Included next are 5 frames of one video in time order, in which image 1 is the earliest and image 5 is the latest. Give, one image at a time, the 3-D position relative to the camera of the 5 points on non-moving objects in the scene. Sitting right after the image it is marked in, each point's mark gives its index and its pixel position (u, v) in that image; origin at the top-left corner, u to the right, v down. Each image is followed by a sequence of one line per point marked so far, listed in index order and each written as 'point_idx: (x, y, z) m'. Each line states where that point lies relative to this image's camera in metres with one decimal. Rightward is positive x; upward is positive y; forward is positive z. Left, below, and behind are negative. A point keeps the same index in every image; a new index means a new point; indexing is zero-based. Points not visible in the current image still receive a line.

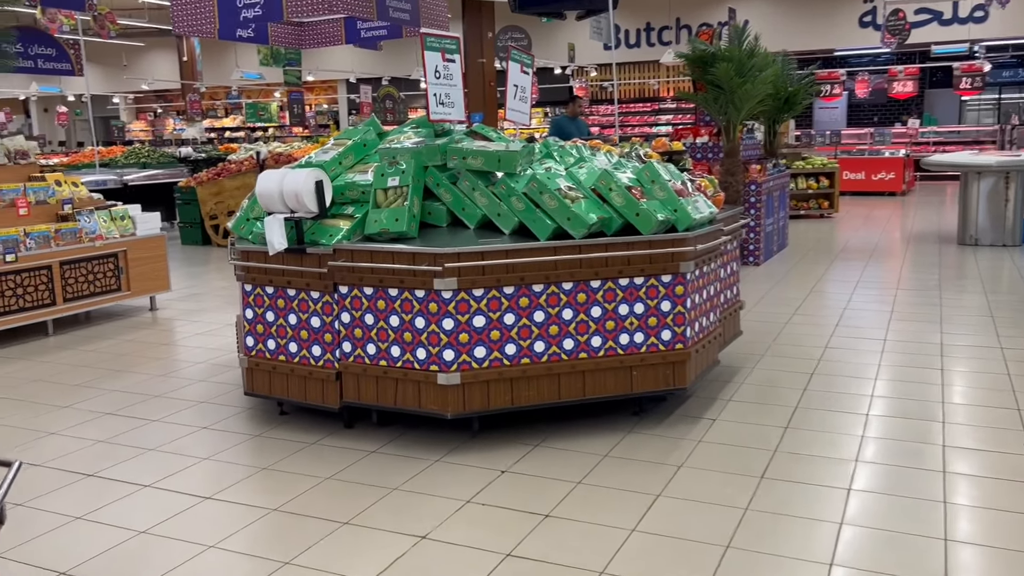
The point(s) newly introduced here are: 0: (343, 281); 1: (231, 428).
0: (-0.7, 0.0, +3.8) m
1: (-1.3, -0.7, +4.1) m
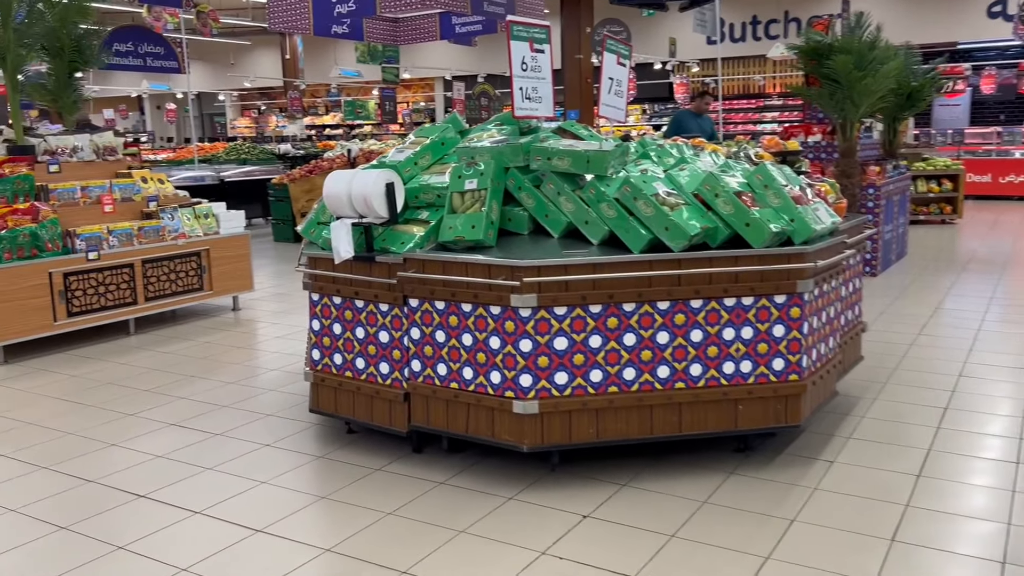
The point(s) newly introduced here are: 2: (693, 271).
0: (-0.4, 0.0, +3.4) m
1: (-1.0, -0.7, +3.8) m
2: (+0.7, +0.1, +3.2) m
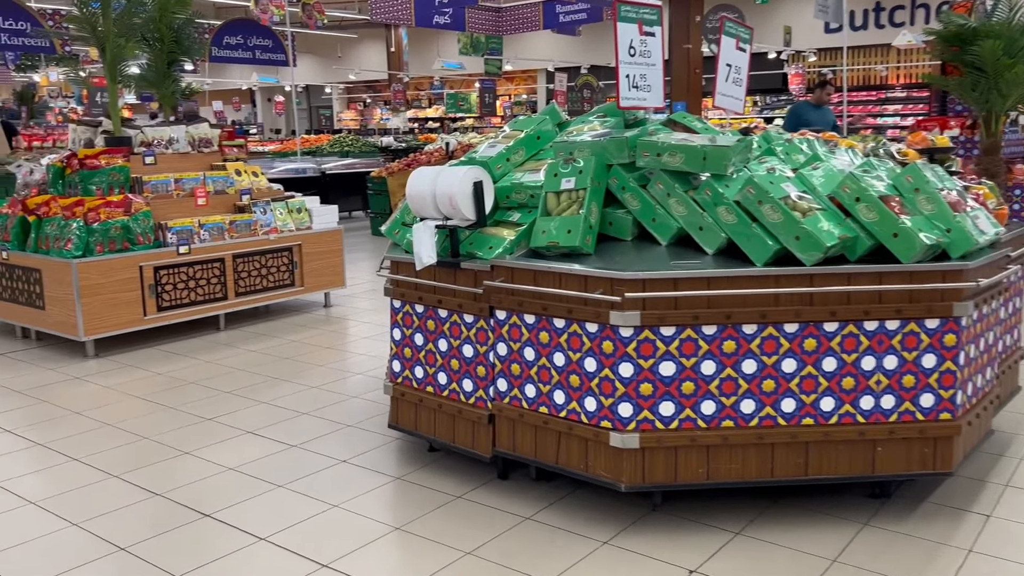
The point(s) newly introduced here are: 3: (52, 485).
0: (0.0, -0.1, +3.1) m
1: (-0.6, -0.7, +3.5) m
2: (+1.0, 0.0, +2.7) m
3: (-1.8, -0.8, +3.4) m
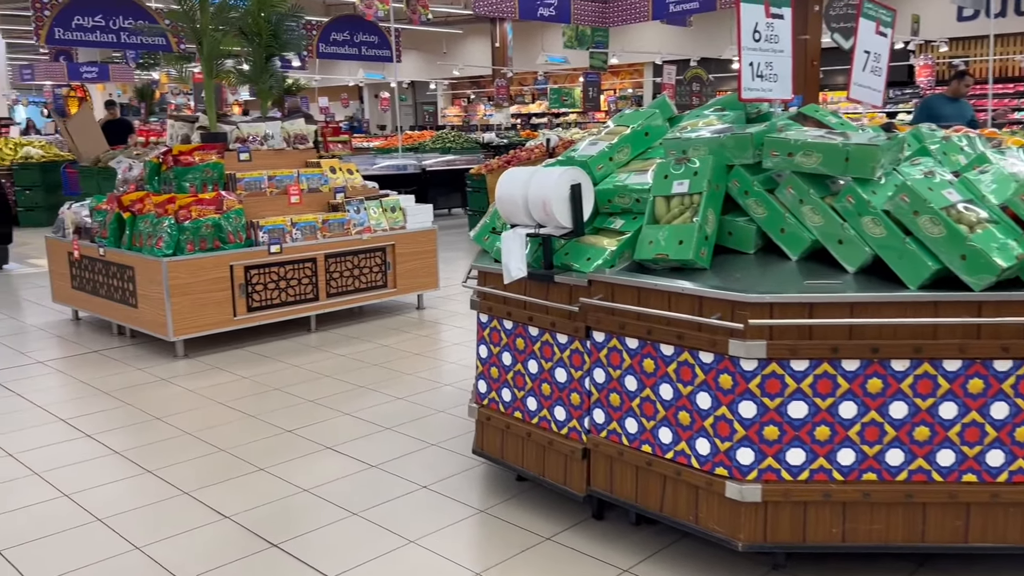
0: (+0.3, -0.1, +2.7) m
1: (-0.2, -0.8, +3.2) m
2: (+1.3, -0.1, +2.2) m
3: (-1.5, -0.8, +3.3) m
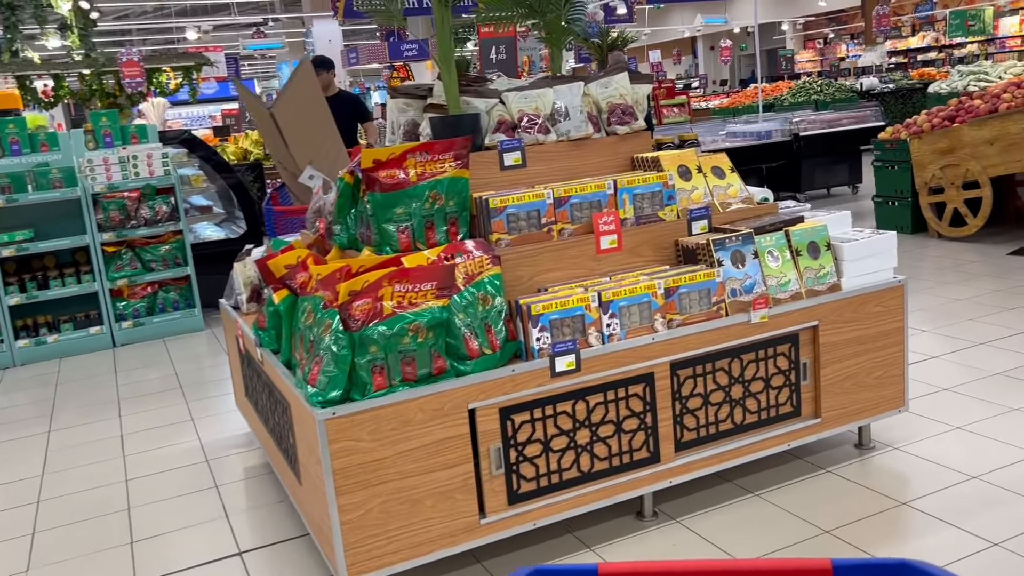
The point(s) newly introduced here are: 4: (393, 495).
0: (+0.8, -0.7, -0.8) m
1: (+0.5, -1.4, -0.1) m
2: (+1.5, -0.7, -1.6) m
3: (-0.6, -1.4, +0.4) m
4: (-0.3, -0.6, +2.4) m
